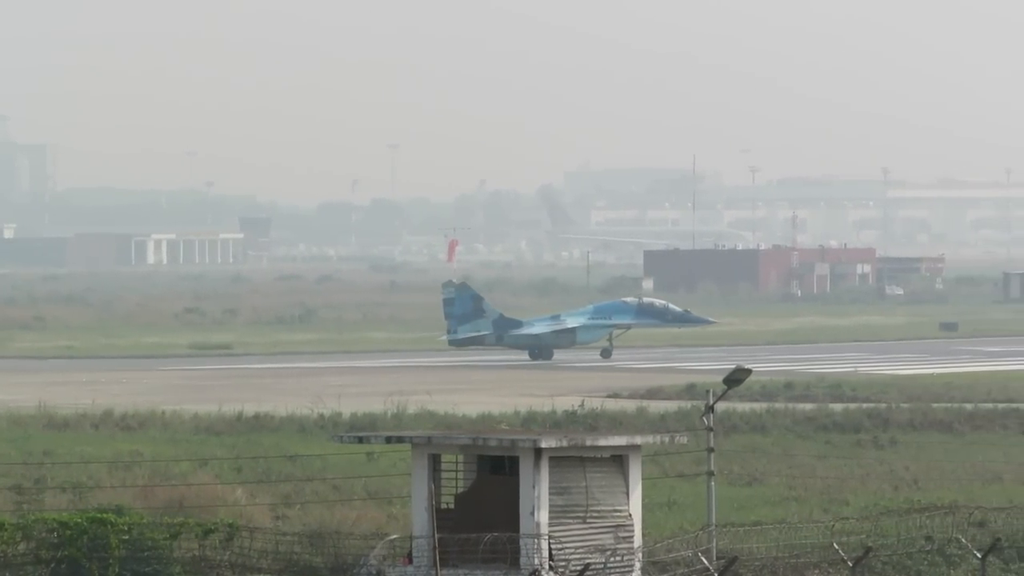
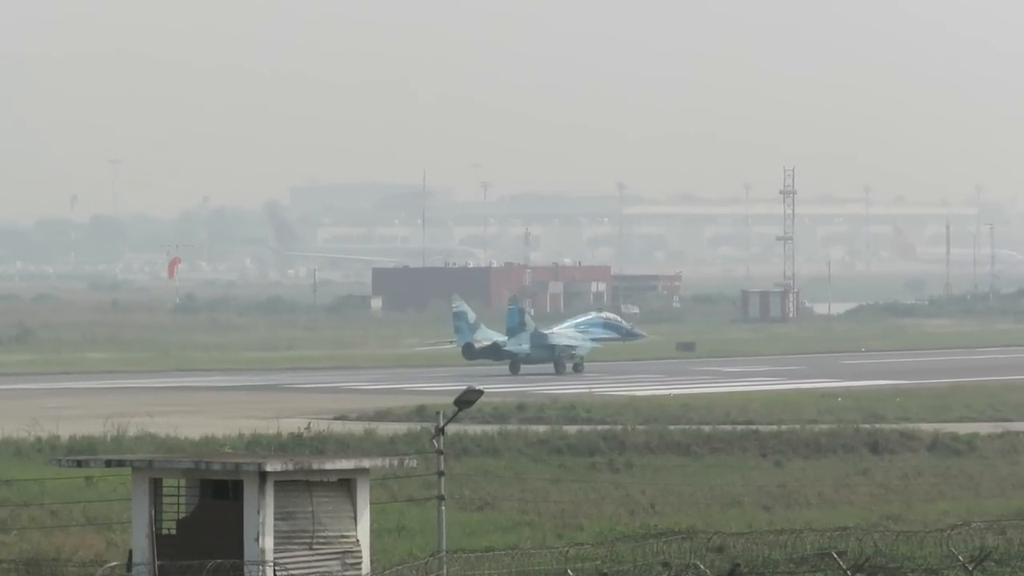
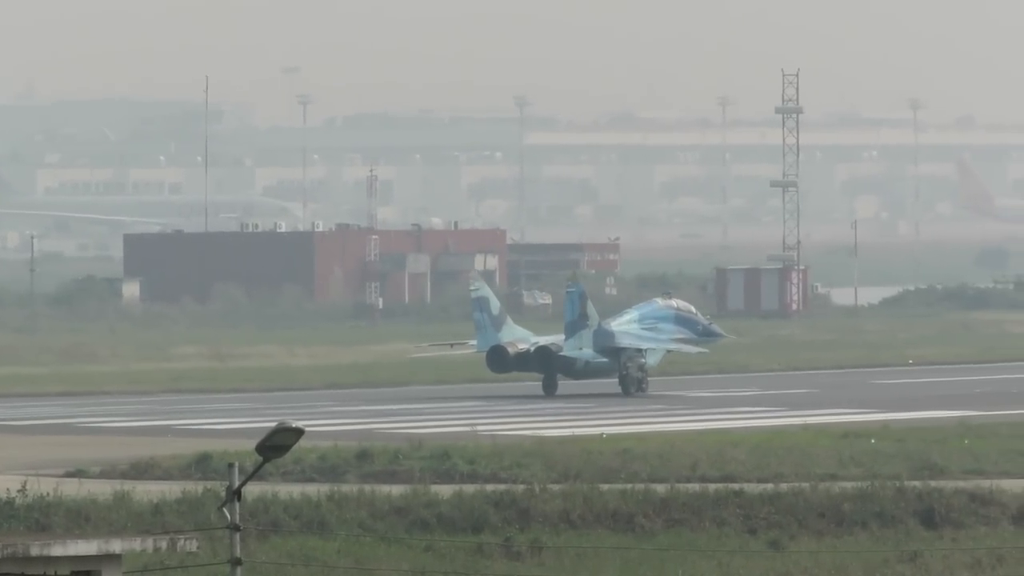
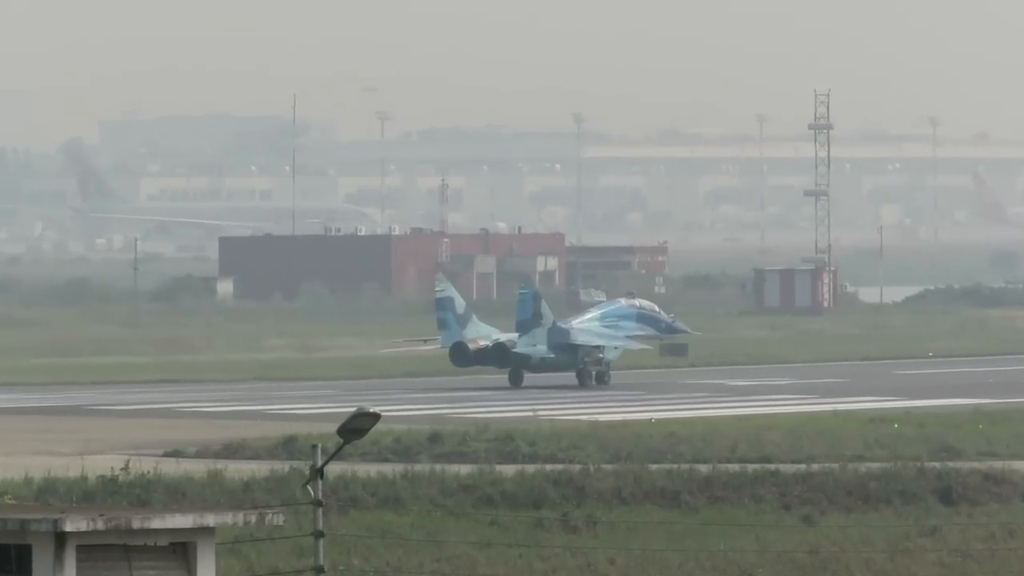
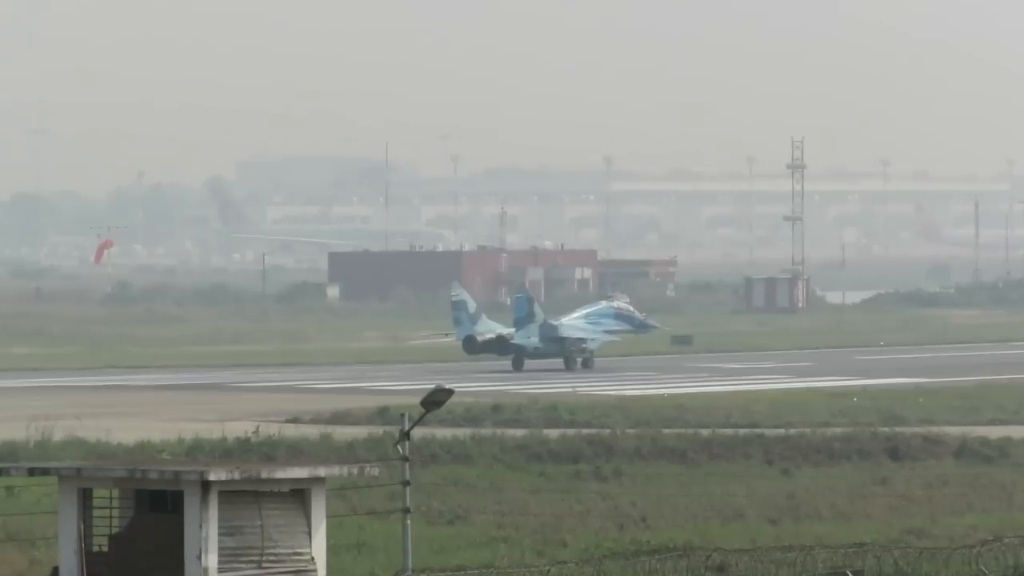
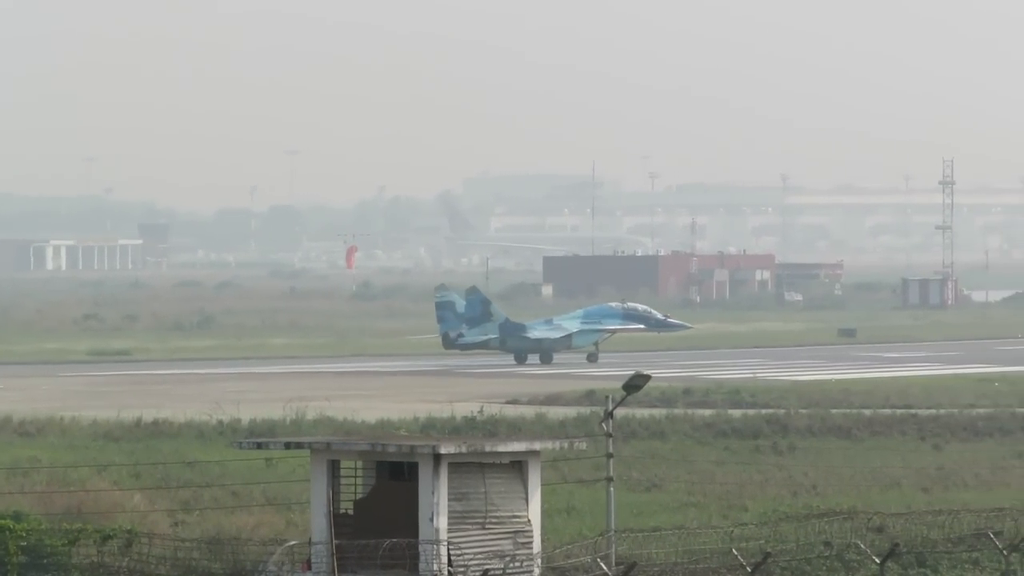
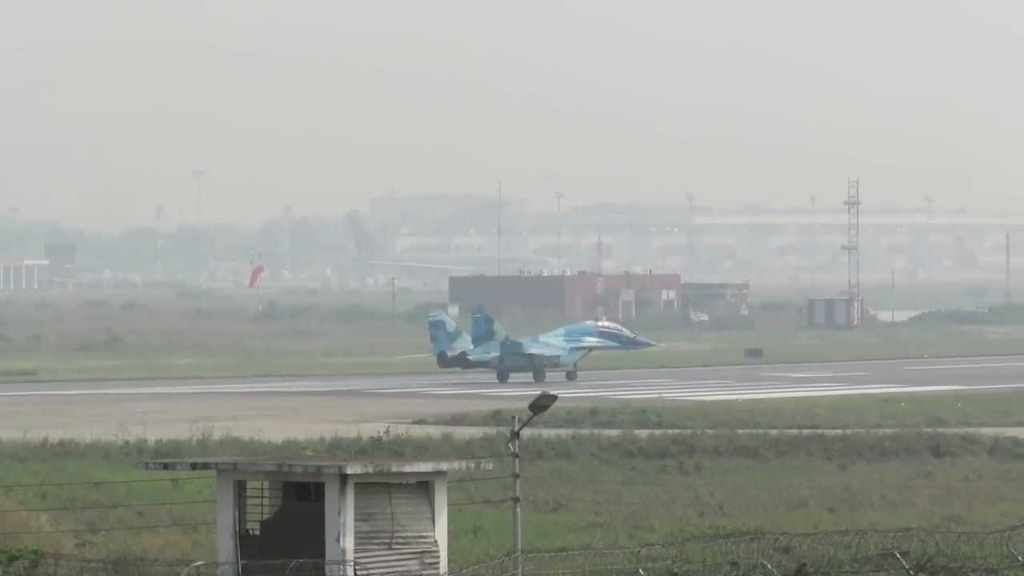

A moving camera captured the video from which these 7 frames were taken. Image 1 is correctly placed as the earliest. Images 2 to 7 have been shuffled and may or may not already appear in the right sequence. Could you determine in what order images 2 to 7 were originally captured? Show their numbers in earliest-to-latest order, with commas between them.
6, 7, 2, 5, 4, 3
